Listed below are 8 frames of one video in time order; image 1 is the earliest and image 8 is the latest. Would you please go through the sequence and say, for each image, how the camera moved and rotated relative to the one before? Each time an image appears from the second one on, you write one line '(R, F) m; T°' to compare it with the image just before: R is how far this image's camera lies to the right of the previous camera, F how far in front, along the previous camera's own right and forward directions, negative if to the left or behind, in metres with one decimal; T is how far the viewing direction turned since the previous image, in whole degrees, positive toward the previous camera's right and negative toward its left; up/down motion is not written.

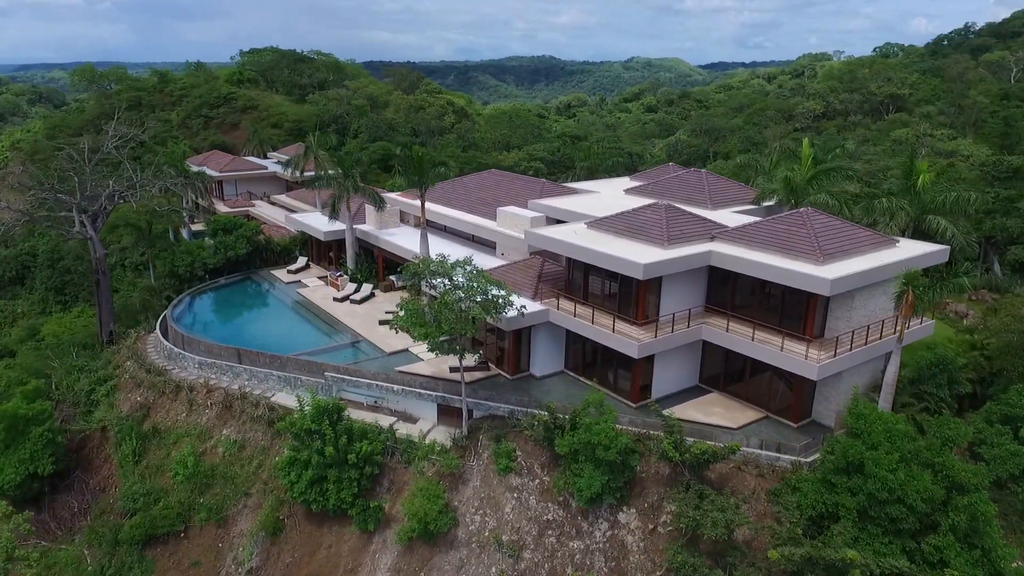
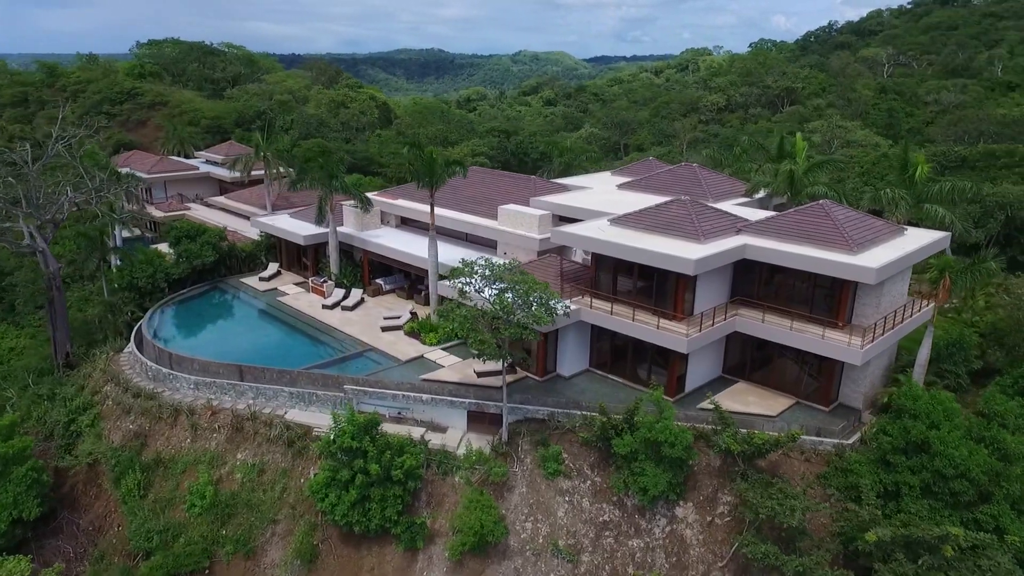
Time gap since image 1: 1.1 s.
(-4.2, +0.8) m; +8°
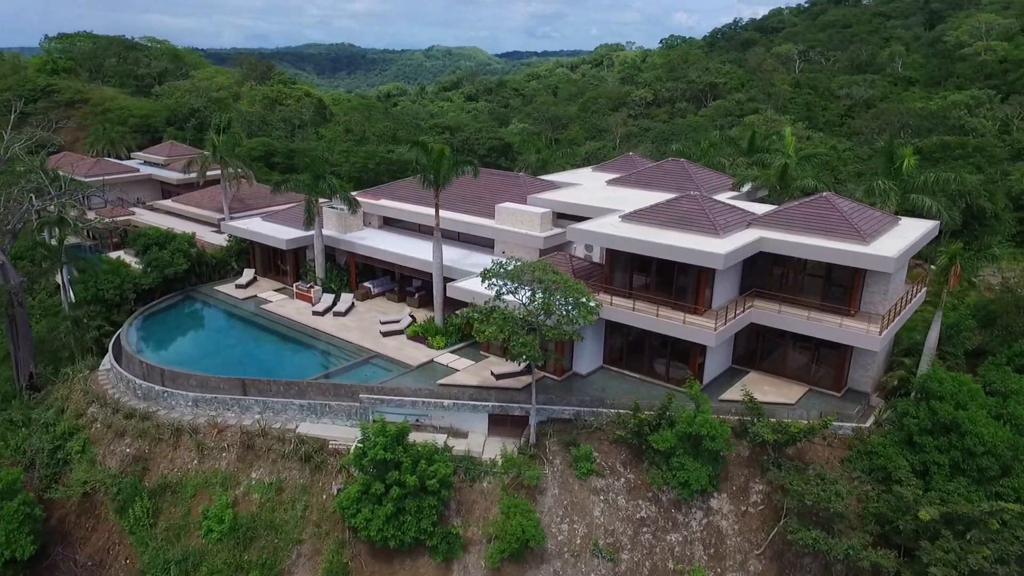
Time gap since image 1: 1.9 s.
(-3.1, +0.5) m; +6°
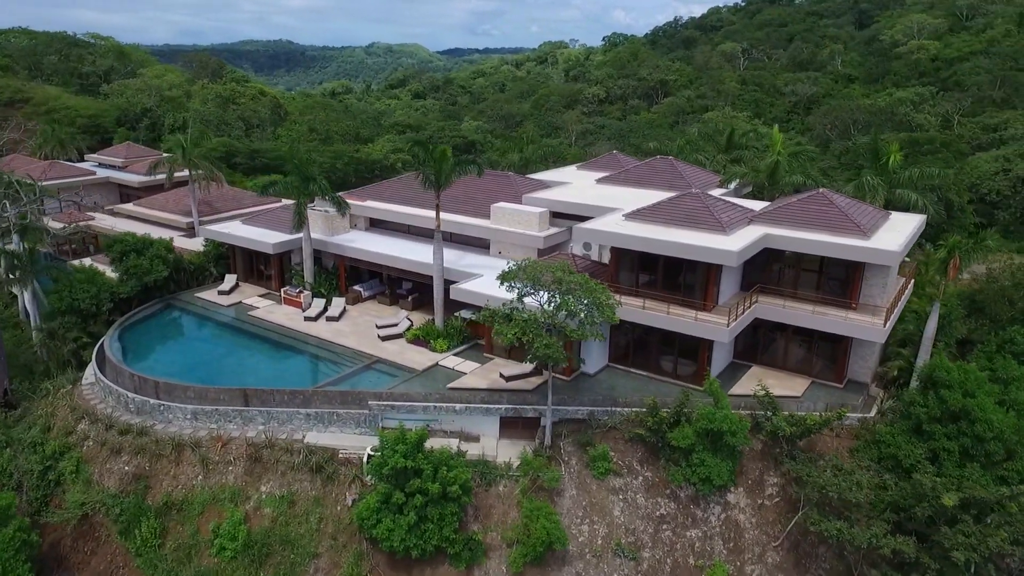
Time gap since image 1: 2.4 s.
(-1.9, +0.3) m; +4°
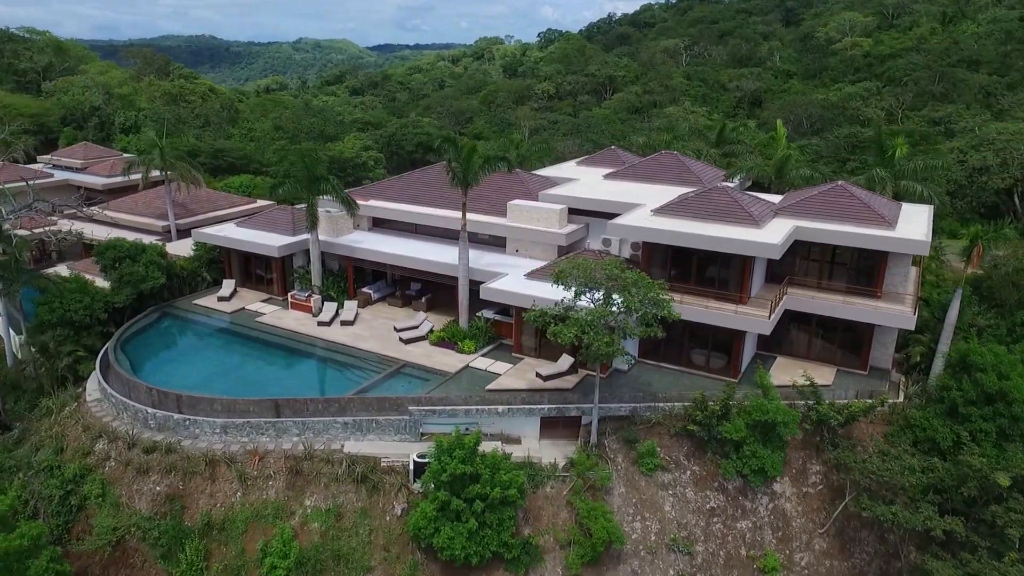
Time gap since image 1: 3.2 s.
(-3.0, +0.5) m; +5°
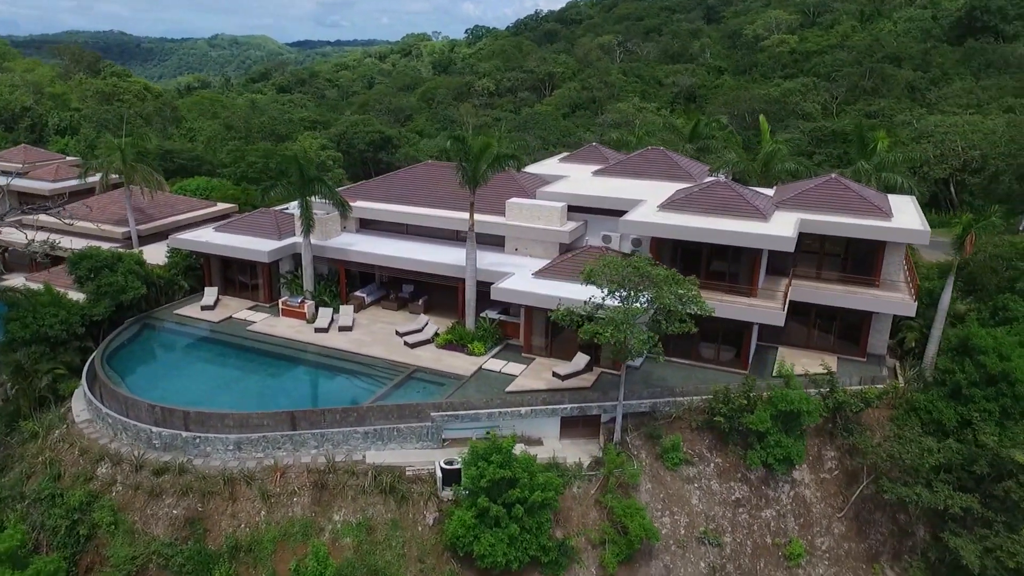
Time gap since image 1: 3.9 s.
(-2.5, +0.4) m; +5°
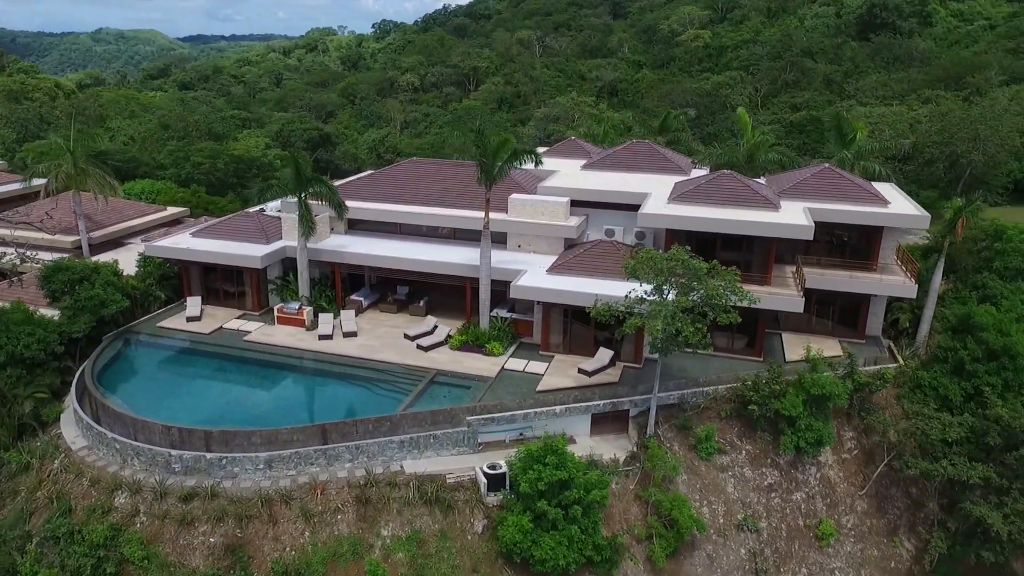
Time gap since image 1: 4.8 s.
(-3.3, +0.7) m; +7°
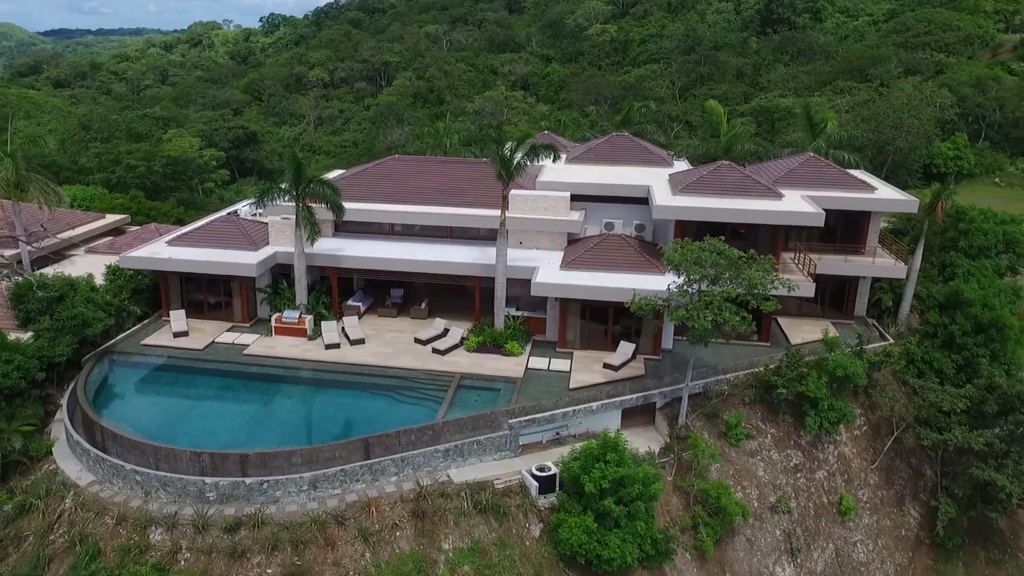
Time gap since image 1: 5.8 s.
(-3.6, +0.7) m; +8°
